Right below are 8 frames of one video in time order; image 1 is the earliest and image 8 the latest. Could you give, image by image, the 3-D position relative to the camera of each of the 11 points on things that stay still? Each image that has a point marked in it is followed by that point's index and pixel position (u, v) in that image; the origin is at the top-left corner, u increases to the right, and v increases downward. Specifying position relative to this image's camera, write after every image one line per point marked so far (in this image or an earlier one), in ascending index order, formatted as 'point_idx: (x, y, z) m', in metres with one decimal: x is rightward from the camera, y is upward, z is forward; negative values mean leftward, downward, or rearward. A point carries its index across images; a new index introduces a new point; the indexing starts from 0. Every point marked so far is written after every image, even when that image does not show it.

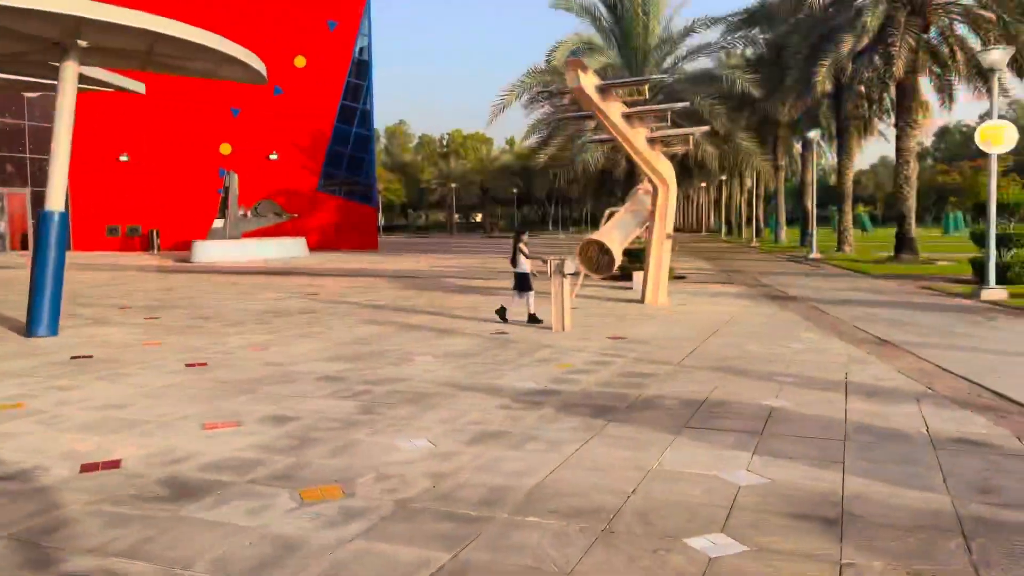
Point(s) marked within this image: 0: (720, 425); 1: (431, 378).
0: (+1.5, -1.0, +5.8) m
1: (-0.7, -0.9, +7.7) m
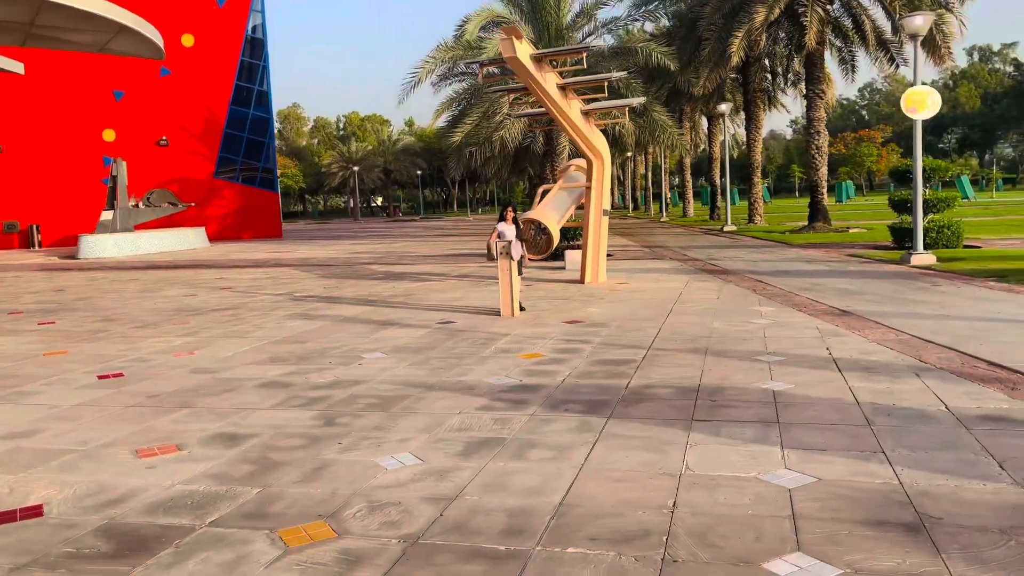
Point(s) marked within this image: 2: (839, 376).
0: (+1.4, -0.8, +5.3) m
1: (-1.0, -0.8, +6.9) m
2: (+2.5, -0.7, +6.2) m
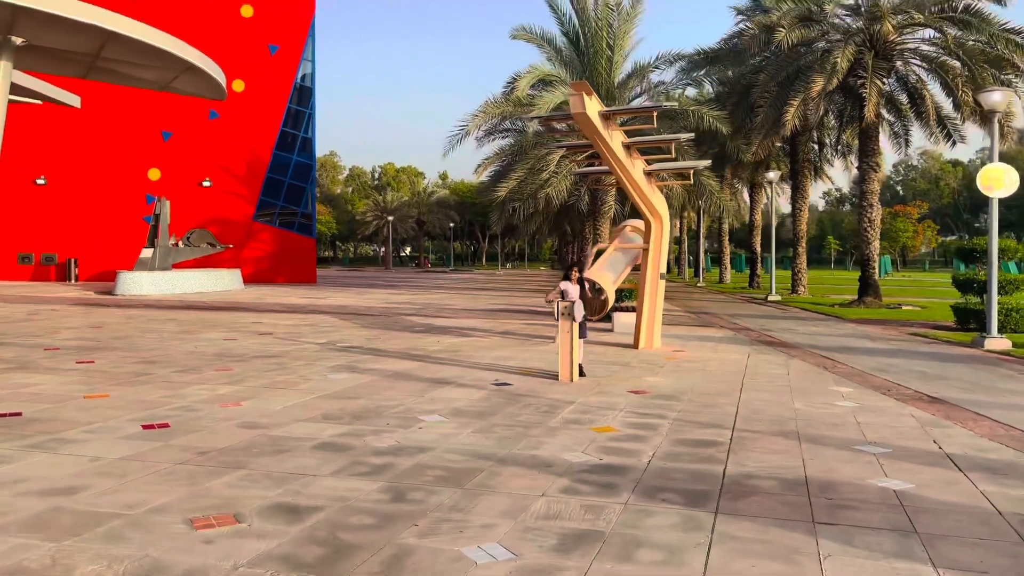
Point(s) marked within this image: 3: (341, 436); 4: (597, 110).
0: (+1.9, -1.3, +4.7) m
1: (-0.4, -1.2, +6.4) m
2: (+3.1, -1.3, +5.6) m
3: (-1.4, -1.2, +6.8) m
4: (+1.2, +2.4, +11.4) m
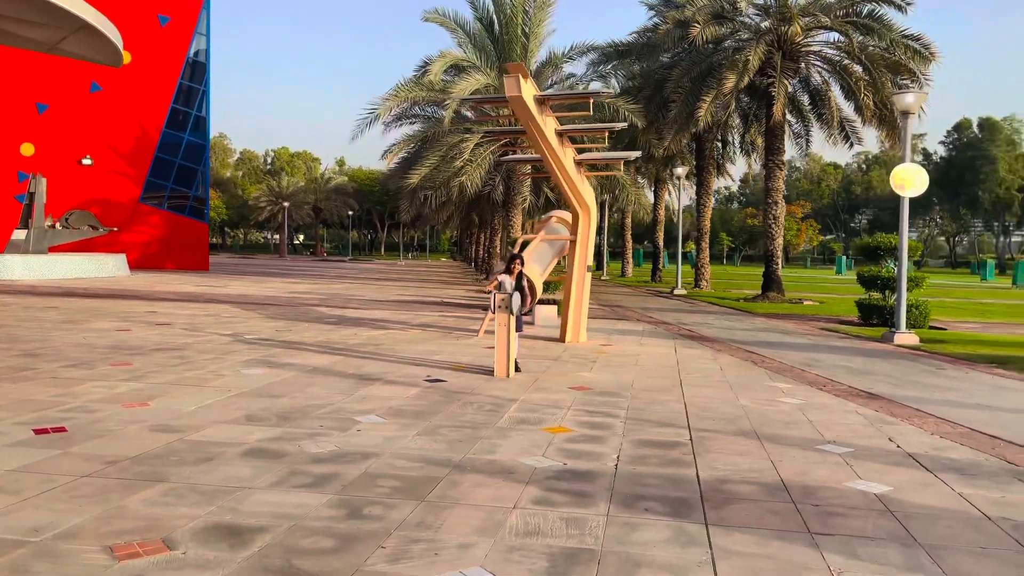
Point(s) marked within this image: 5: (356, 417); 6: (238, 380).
0: (+1.8, -1.3, +4.4) m
1: (-0.7, -1.2, +5.8) m
2: (+2.8, -1.3, +5.5) m
3: (-1.8, -1.1, +6.2) m
4: (+0.3, +2.6, +11.0) m
5: (-1.3, -1.1, +7.0) m
6: (-3.0, -1.0, +9.0) m
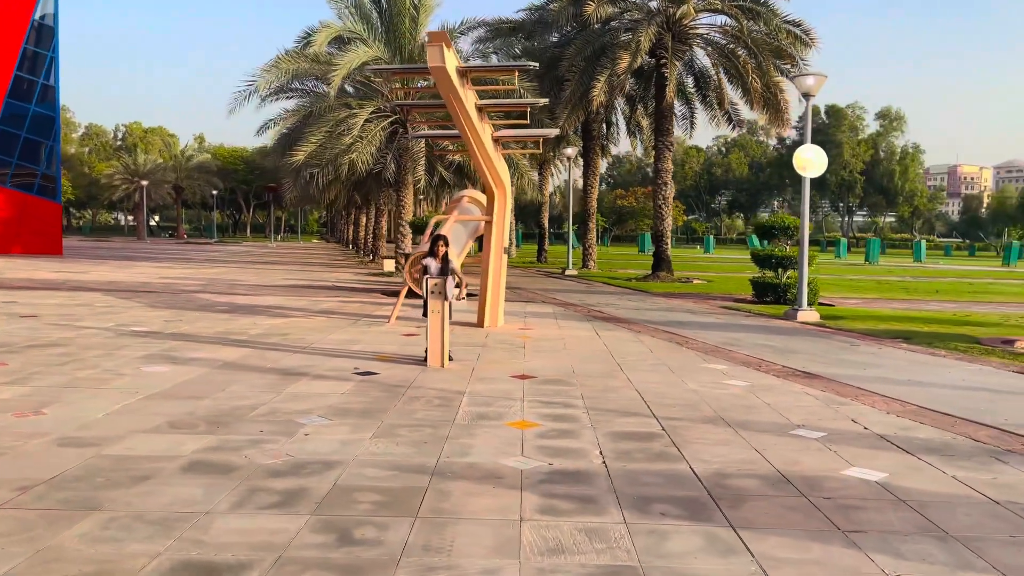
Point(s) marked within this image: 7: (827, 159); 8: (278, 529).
0: (+1.9, -1.2, +4.3) m
1: (-0.9, -1.1, +5.2) m
2: (+2.7, -1.1, +5.4) m
3: (-2.0, -1.1, +5.4) m
4: (-0.7, +2.8, +10.4) m
5: (-1.7, -1.0, +6.3) m
6: (-3.6, -0.9, +8.0) m
7: (+5.7, +2.4, +14.8) m
8: (-1.1, -1.2, +4.0) m
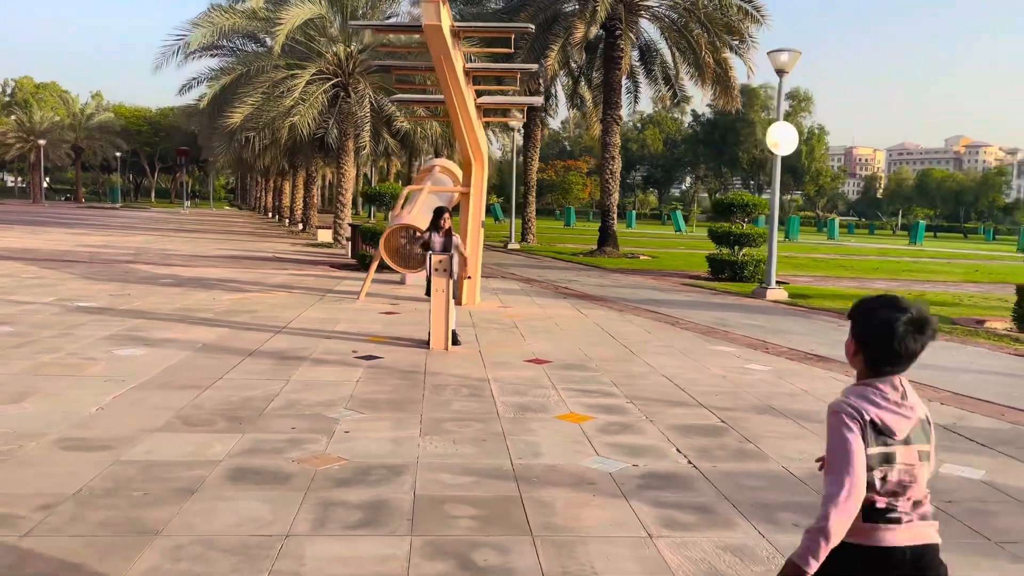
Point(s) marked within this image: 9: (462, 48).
0: (+2.4, -1.2, +4.0) m
1: (-0.4, -1.0, +4.6) m
2: (+3.1, -1.1, +5.2) m
3: (-1.5, -1.0, +4.7) m
4: (-0.7, +3.0, +9.6) m
5: (-1.3, -0.9, +5.7) m
6: (-3.4, -0.7, +7.1) m
7: (+5.1, +2.7, +14.8) m
8: (-0.5, -1.1, +3.4) m
9: (-0.6, +3.0, +10.4) m
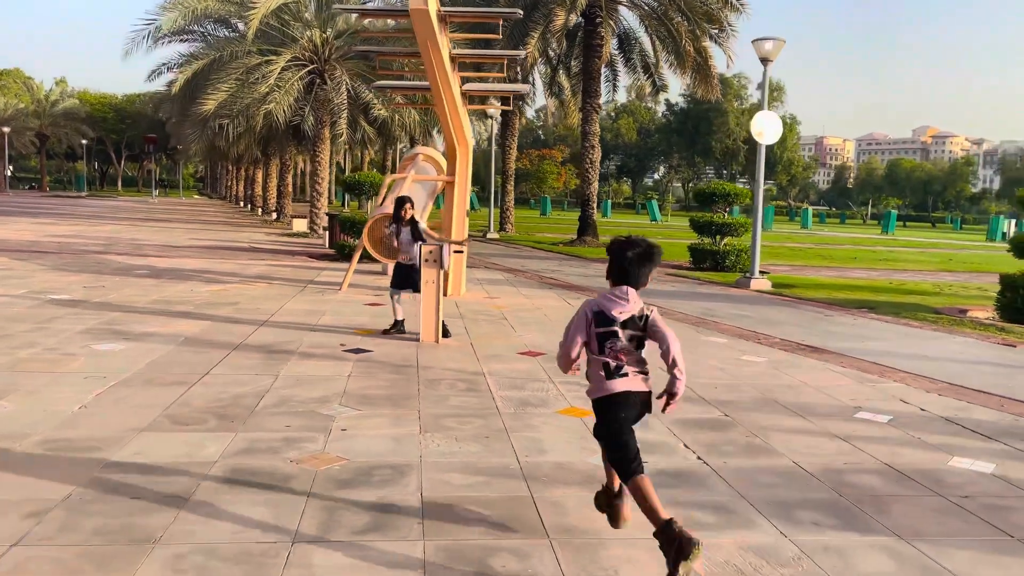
0: (+2.5, -1.1, +3.9) m
1: (-0.4, -1.0, +4.5) m
2: (+3.1, -1.0, +5.2) m
3: (-1.5, -0.9, +4.5) m
4: (-0.9, +3.1, +9.4) m
5: (-1.3, -0.8, +5.5) m
6: (-3.4, -0.6, +6.8) m
7: (+4.8, +2.9, +14.7) m
8: (-0.4, -1.1, +3.2) m
9: (-0.8, +3.1, +10.2) m
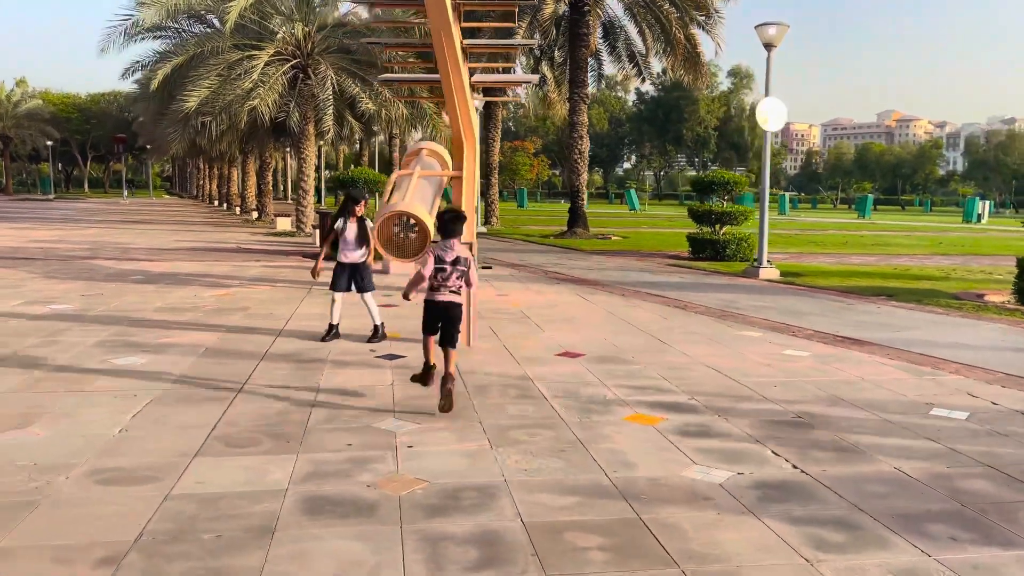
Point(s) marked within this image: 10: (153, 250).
0: (+3.0, -1.1, +3.7) m
1: (+0.1, -1.0, +4.2) m
2: (+3.6, -0.9, +5.0) m
3: (-1.0, -1.0, +4.2) m
4: (-0.7, +3.1, +9.1) m
5: (-0.8, -0.9, +5.1) m
6: (-3.0, -0.7, +6.4) m
7: (+4.9, +3.1, +14.6) m
8: (+0.1, -1.1, +2.9) m
9: (-0.6, +3.1, +9.8) m
10: (-7.9, +0.8, +18.1) m
